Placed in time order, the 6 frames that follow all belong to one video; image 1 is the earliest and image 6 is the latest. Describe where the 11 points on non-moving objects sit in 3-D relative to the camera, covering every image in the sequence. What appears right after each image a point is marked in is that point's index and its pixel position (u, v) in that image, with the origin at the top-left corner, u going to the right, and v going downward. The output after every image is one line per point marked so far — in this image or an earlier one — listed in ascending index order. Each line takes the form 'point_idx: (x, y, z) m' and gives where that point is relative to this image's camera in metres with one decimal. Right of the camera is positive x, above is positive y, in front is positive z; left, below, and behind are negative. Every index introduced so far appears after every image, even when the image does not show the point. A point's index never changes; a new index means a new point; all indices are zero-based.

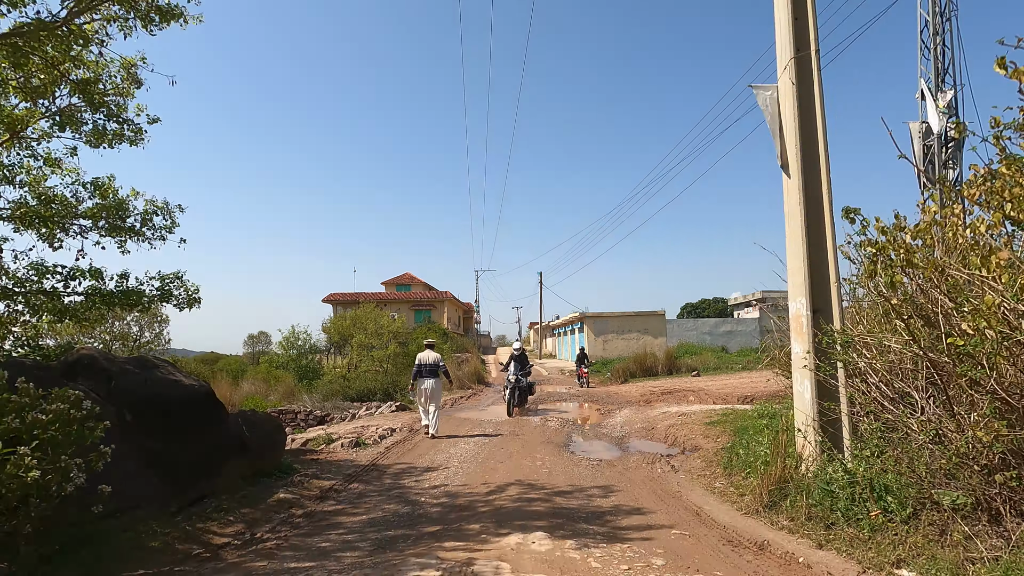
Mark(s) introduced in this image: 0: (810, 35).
0: (+3.2, +2.7, +5.9) m
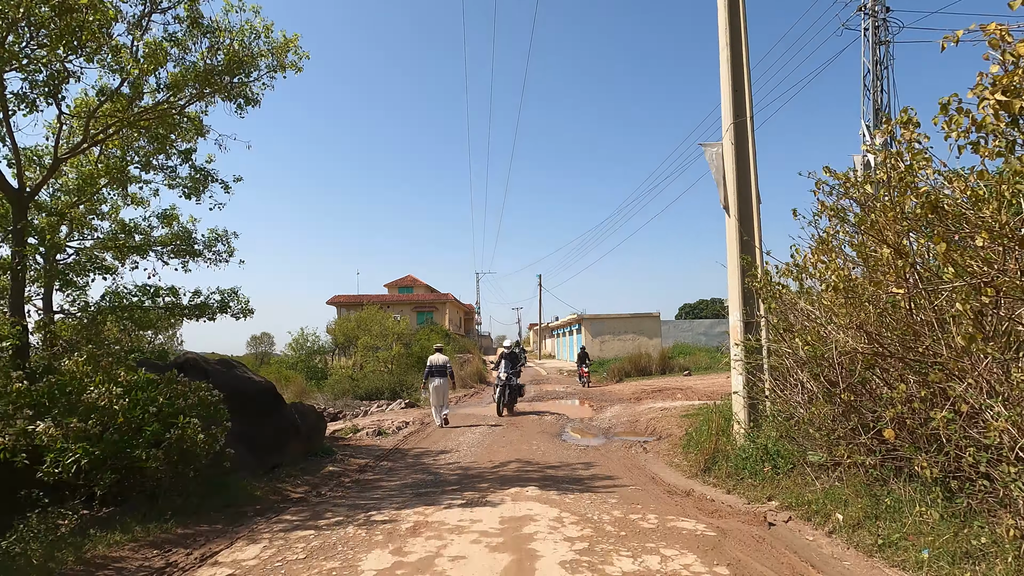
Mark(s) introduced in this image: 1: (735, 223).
0: (+3.2, +2.5, +7.5) m
1: (+2.9, +0.8, +7.2) m
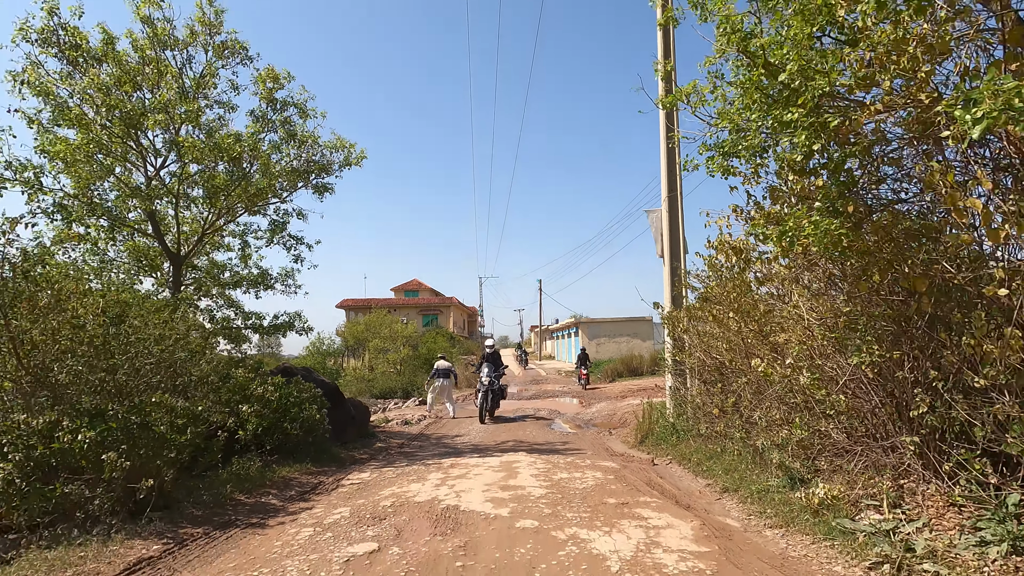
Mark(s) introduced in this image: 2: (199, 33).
0: (+3.1, +2.0, +10.4) m
1: (+2.8, +0.3, +10.2) m
2: (-5.2, +4.3, +9.3) m
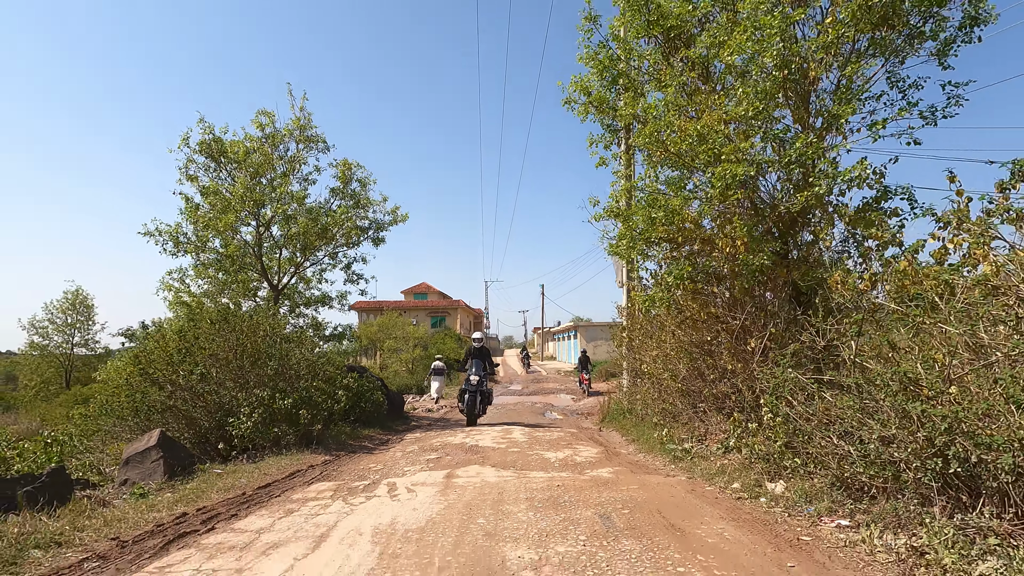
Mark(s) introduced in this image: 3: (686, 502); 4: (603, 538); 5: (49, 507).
0: (+3.1, +1.4, +14.3) m
1: (+2.8, -0.2, +14.0) m
2: (-5.2, +3.7, +13.2) m
3: (+1.5, -1.8, +4.6) m
4: (+0.6, -1.7, +3.7) m
5: (-3.6, -1.7, +4.3) m
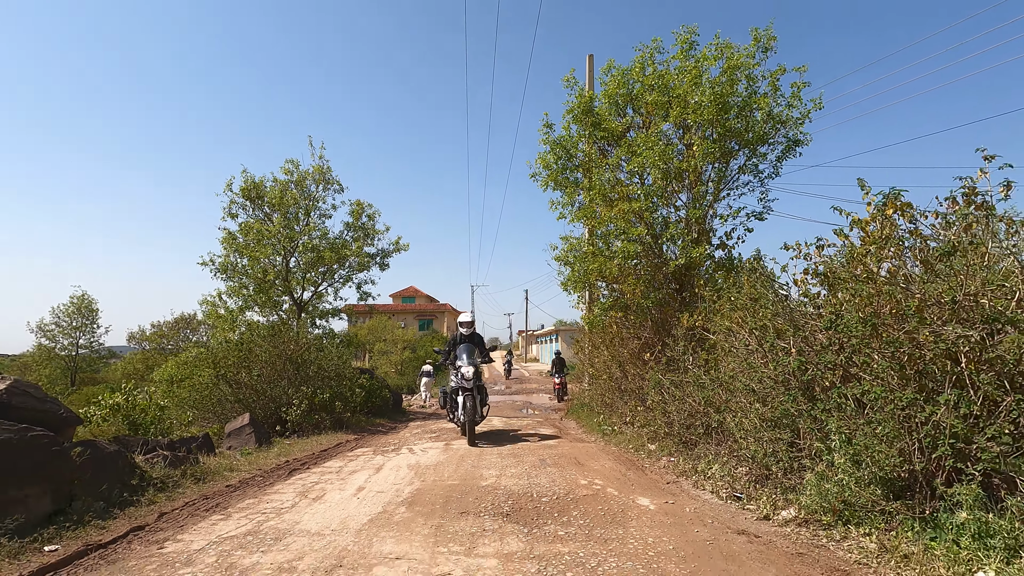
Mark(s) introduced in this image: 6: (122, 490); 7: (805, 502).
0: (+2.6, +0.9, +17.3) m
1: (+2.3, -0.8, +17.1) m
2: (-5.7, +3.3, +16.0) m
3: (+1.1, -2.3, +7.6) m
4: (+0.3, -2.2, +6.7) m
5: (-3.9, -2.1, +7.2) m
6: (-3.3, -1.7, +4.8) m
7: (+2.2, -1.6, +4.2) m
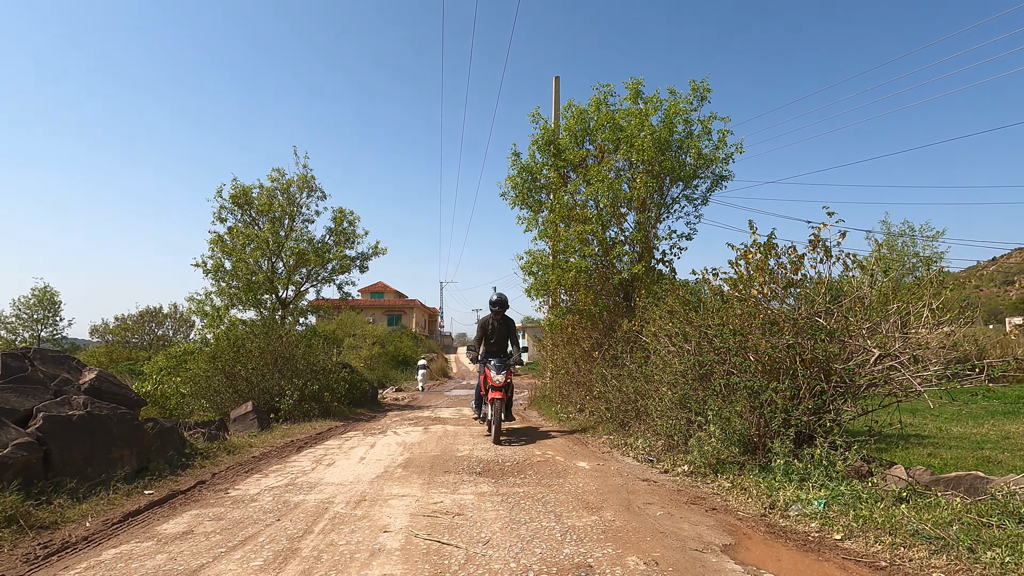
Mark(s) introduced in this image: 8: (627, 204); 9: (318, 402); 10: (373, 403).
0: (+1.5, +0.7, +19.0) m
1: (+1.3, -0.9, +18.7) m
2: (-6.6, +3.3, +17.2) m
3: (+0.6, -2.4, +9.2) m
4: (-0.1, -2.3, +8.3) m
5: (-4.4, -2.2, +8.5) m
6: (-3.7, -1.9, +6.1) m
7: (+1.9, -1.8, +5.9) m
8: (+2.2, +1.6, +10.7) m
9: (-4.6, -2.7, +13.2) m
10: (-4.0, -3.6, +16.7) m
